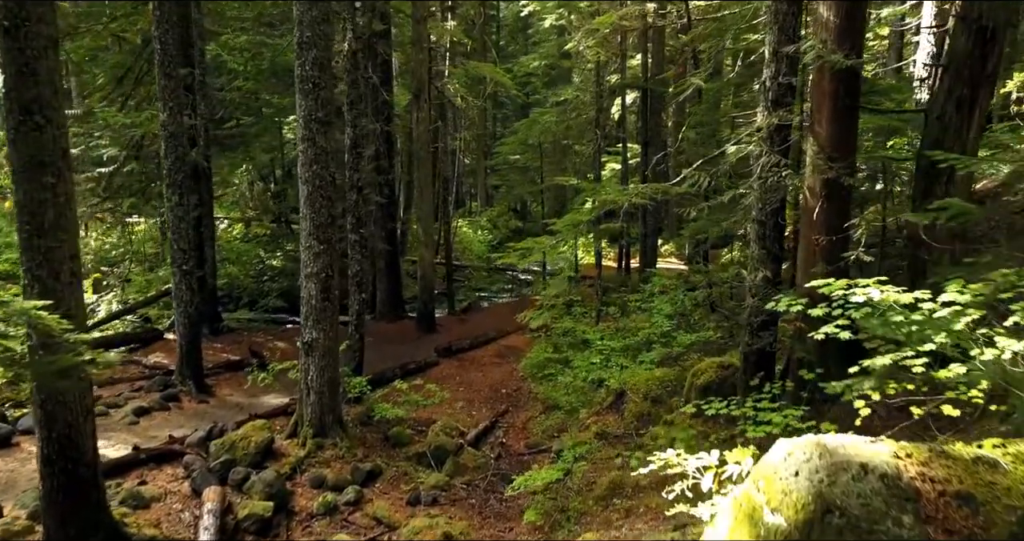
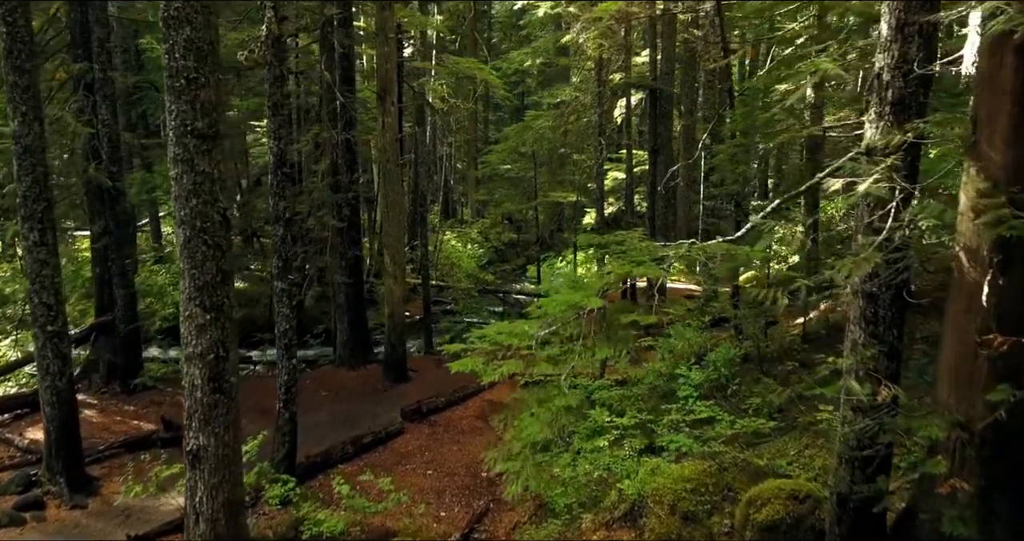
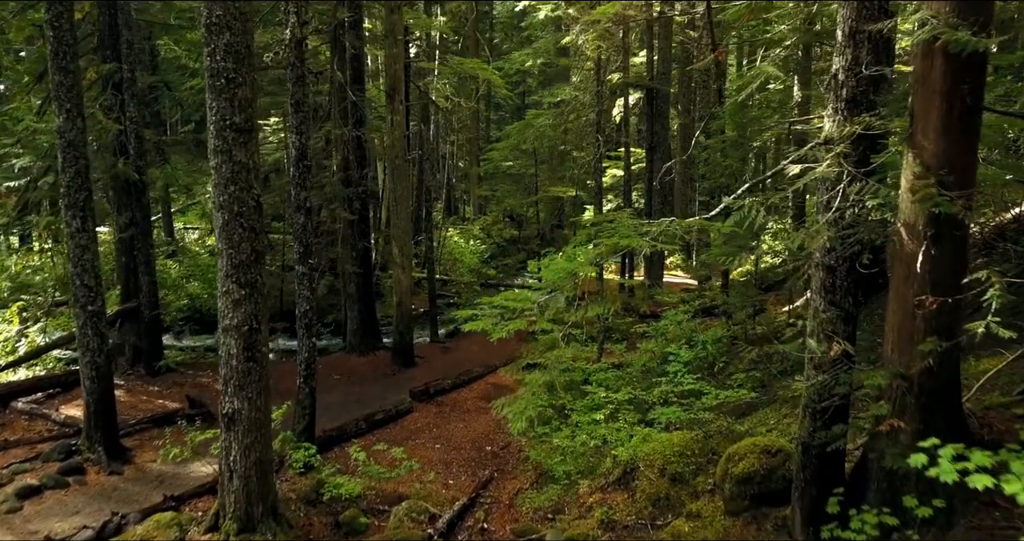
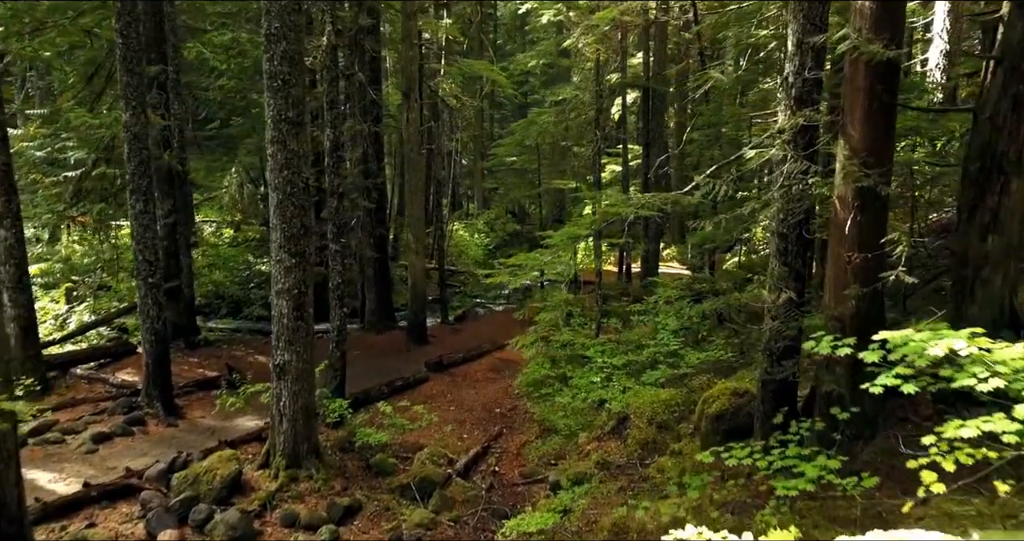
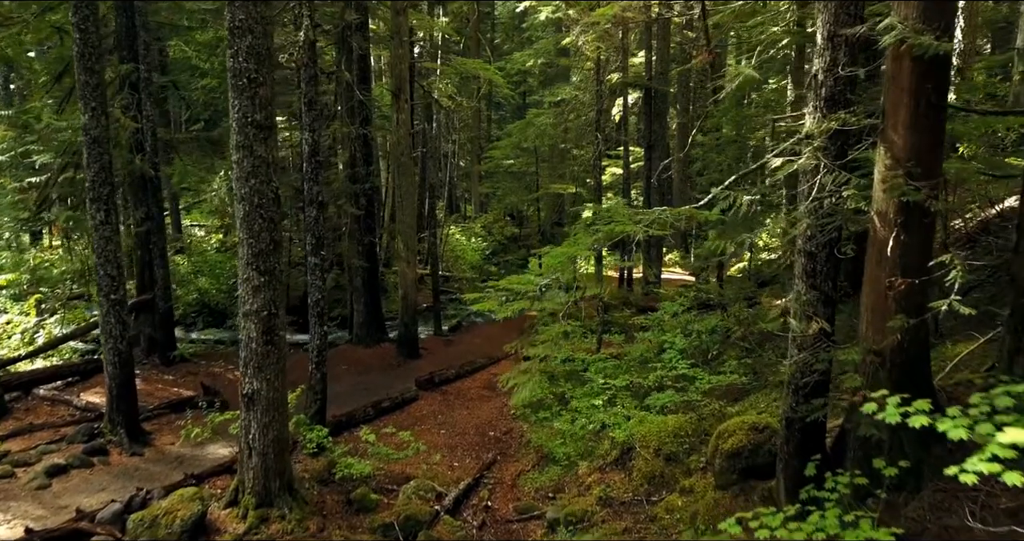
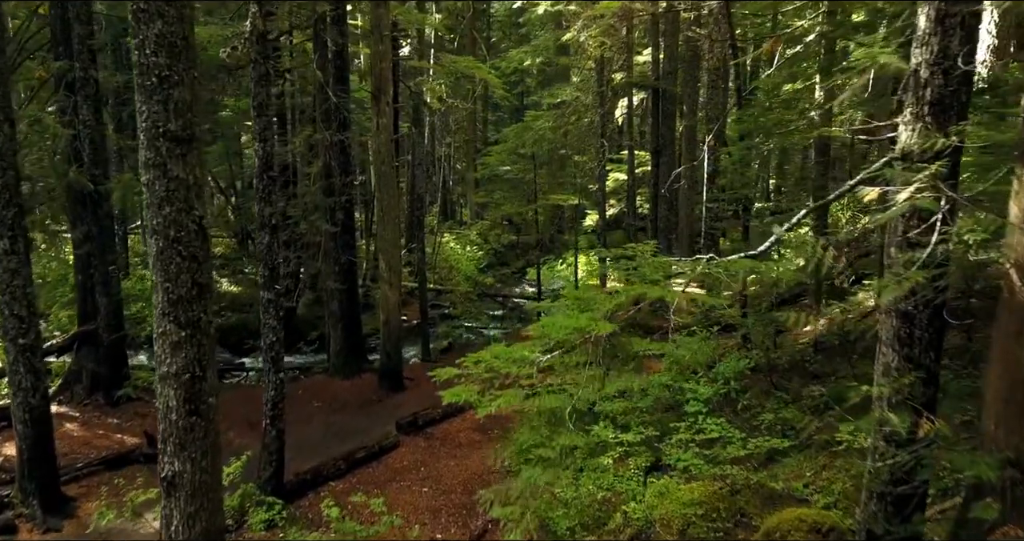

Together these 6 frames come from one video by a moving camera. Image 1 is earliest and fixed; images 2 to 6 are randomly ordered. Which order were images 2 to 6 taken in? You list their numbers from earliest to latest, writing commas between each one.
4, 5, 3, 2, 6
